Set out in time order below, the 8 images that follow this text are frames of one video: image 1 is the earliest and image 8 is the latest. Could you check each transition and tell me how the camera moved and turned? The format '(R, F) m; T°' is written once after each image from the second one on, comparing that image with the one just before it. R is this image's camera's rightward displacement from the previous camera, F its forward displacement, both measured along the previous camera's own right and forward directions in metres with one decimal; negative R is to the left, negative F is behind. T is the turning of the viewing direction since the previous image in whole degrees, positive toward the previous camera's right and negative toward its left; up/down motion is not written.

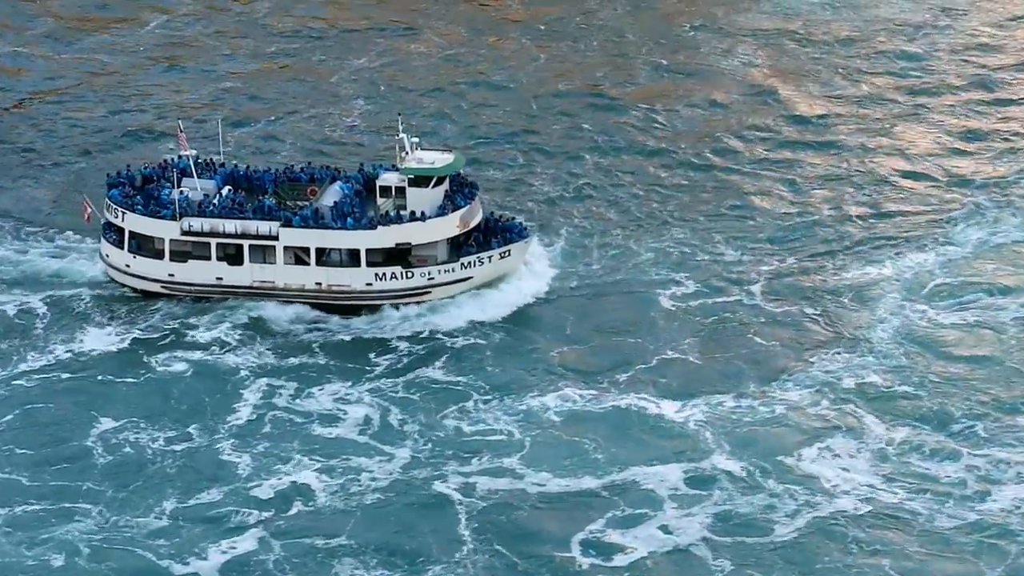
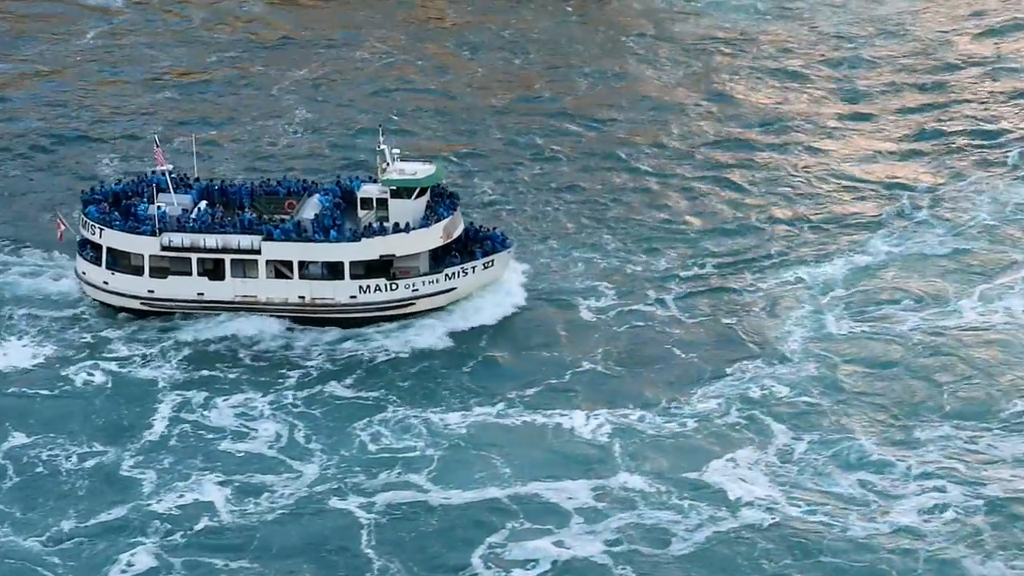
(+3.1, +1.0) m; +1°
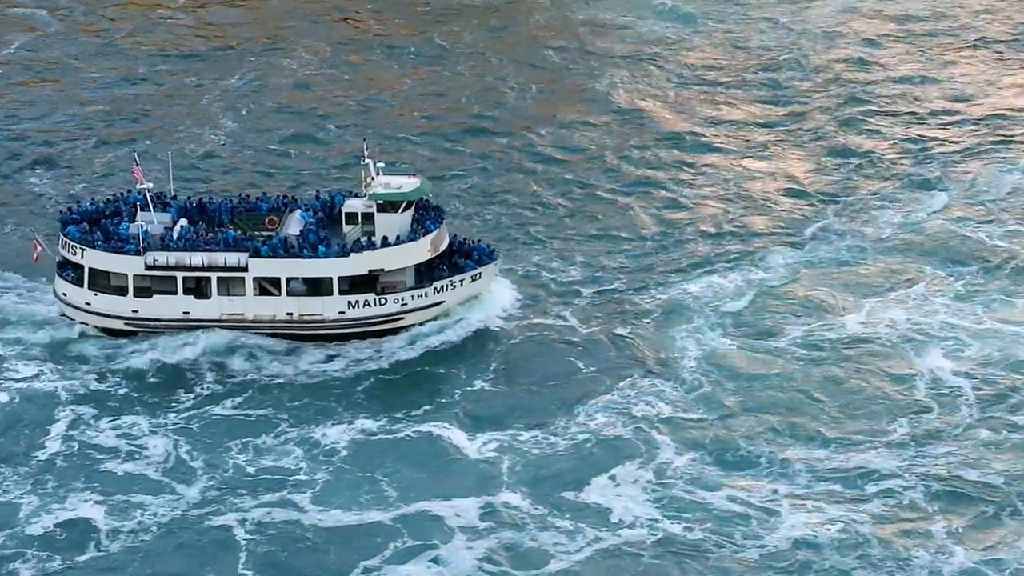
(+3.8, +1.4) m; +1°
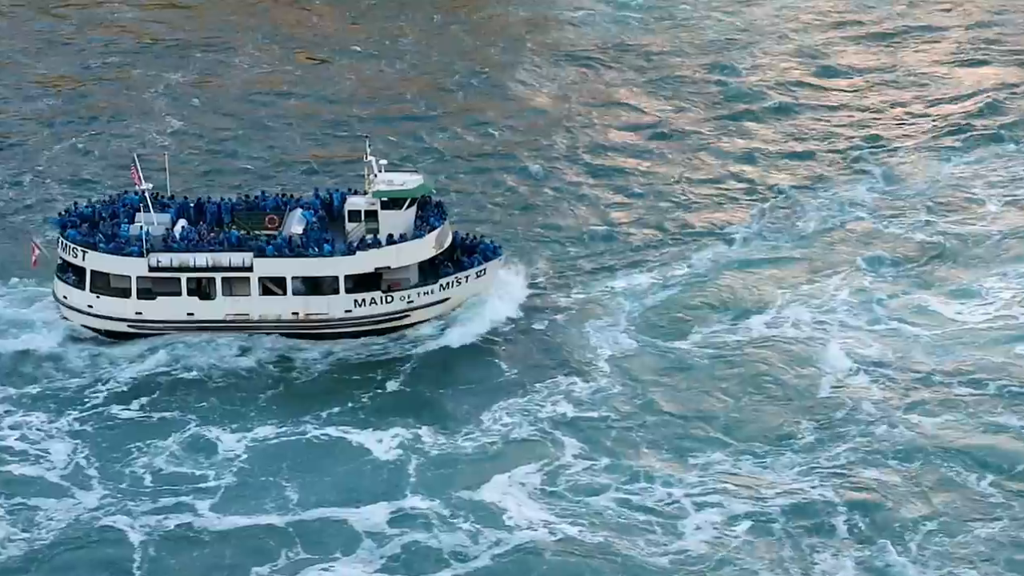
(+3.6, +1.2) m; 0°
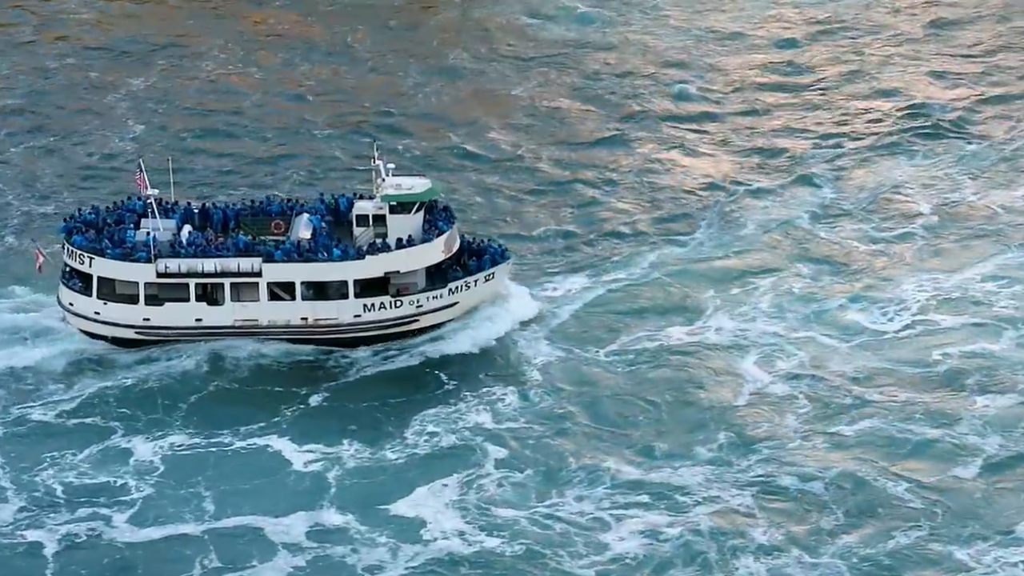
(+3.1, +1.0) m; 0°
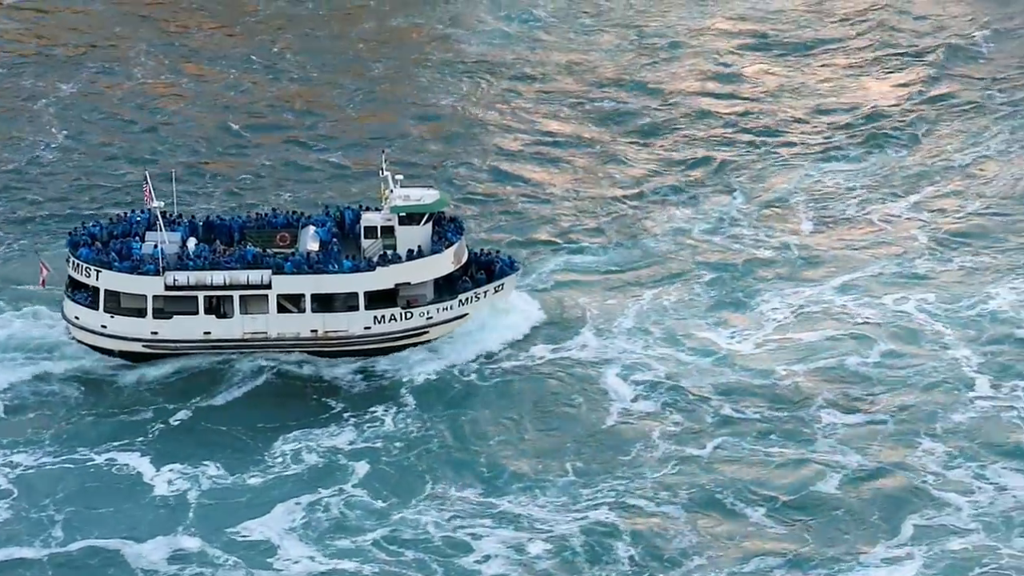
(+4.7, +1.6) m; 0°
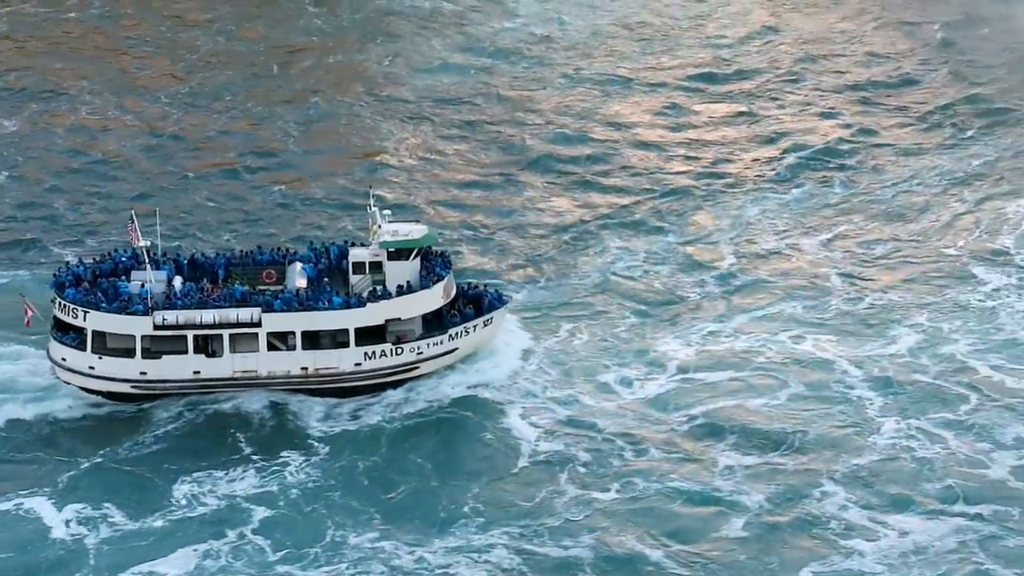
(+2.5, +0.9) m; +1°
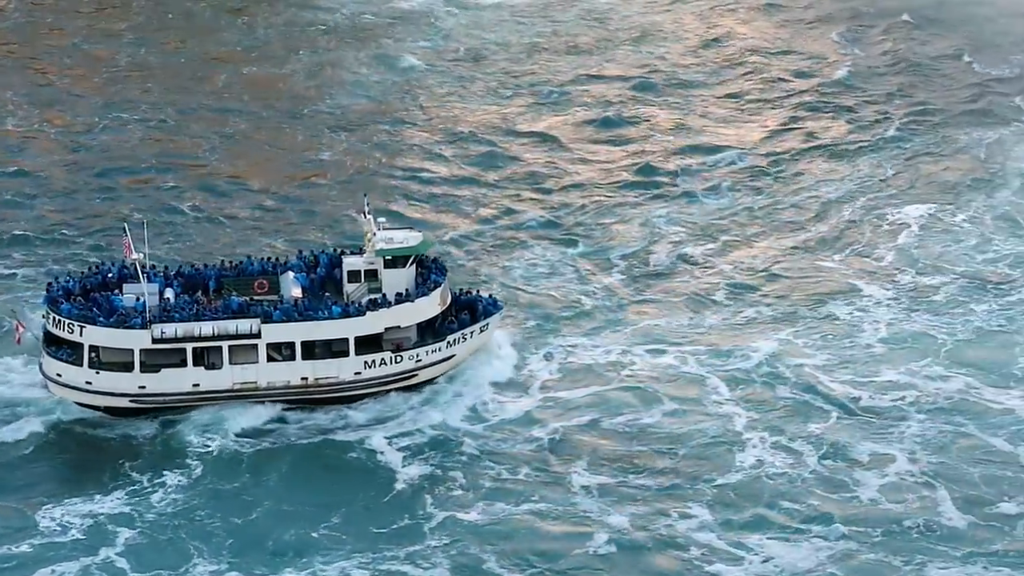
(+3.3, +1.1) m; +1°
